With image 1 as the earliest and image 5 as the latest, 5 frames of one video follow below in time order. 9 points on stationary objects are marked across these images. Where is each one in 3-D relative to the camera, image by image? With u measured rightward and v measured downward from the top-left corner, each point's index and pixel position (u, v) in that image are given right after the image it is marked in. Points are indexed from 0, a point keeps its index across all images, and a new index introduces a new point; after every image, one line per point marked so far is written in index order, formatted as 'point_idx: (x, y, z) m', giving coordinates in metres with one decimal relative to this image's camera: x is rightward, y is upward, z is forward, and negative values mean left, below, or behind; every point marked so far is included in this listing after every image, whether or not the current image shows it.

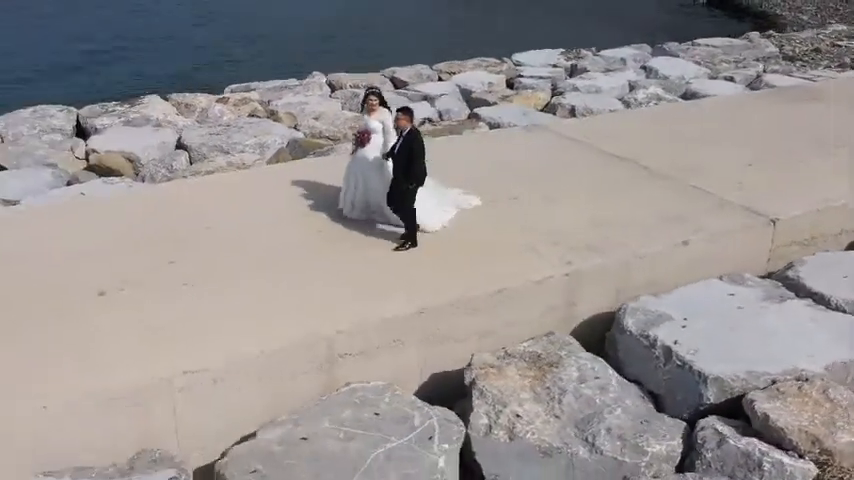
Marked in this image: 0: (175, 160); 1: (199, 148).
0: (-1.9, +0.6, +6.4) m
1: (-1.8, +0.7, +6.5) m
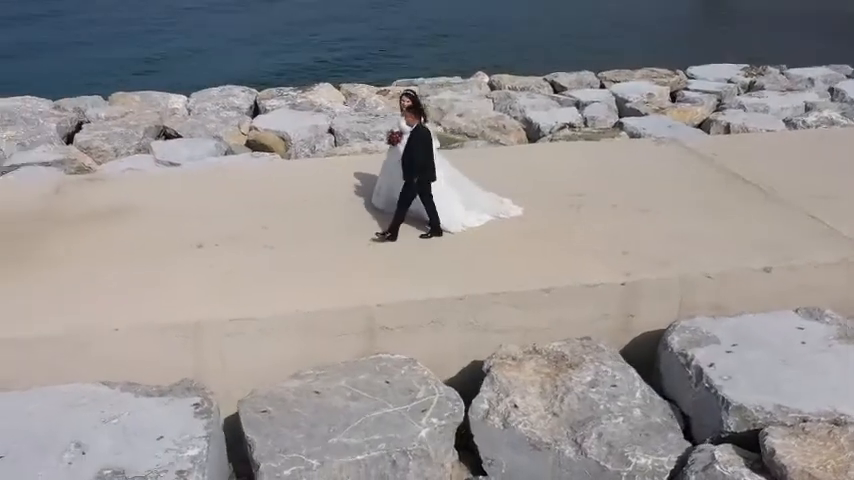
0: (-0.9, +0.8, +7.0) m
1: (-0.7, +0.9, +7.1) m
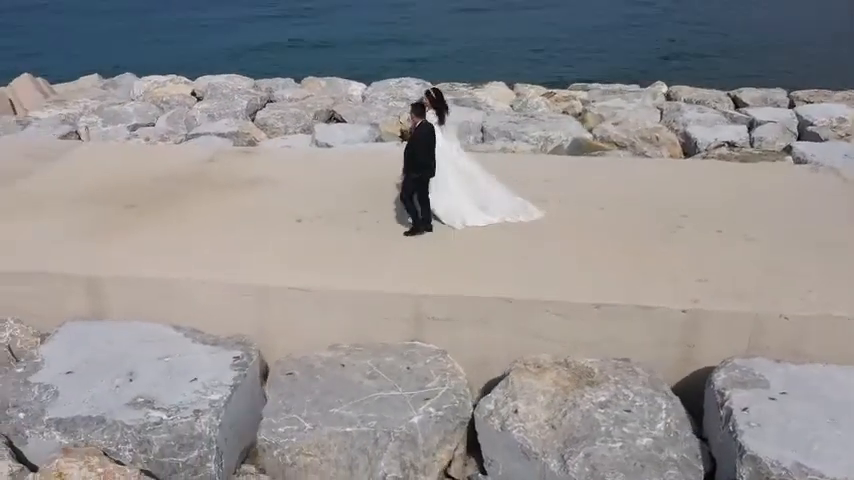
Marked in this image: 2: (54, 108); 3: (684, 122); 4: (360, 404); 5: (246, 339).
0: (+0.3, +0.9, +7.2) m
1: (+0.6, +1.0, +7.3) m
2: (-3.7, +1.3, +8.2) m
3: (+2.3, +1.1, +7.5) m
4: (-0.3, -0.7, +3.7) m
5: (-0.9, -0.5, +4.3) m
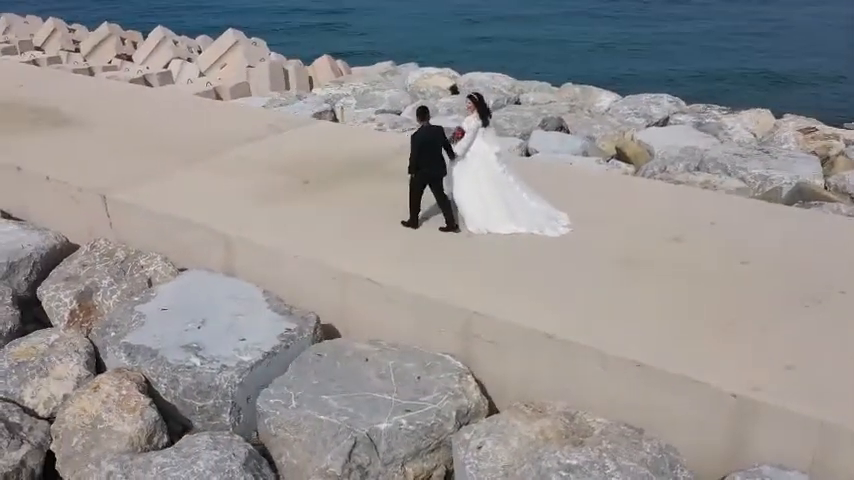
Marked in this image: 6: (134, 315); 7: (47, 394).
0: (+2.0, +0.6, +6.7) m
1: (+2.2, +0.6, +6.6) m
2: (-1.1, +1.7, +9.3) m
3: (+3.9, +0.4, +6.0) m
4: (-0.4, -0.7, +3.8) m
5: (-0.6, -0.4, +4.6) m
6: (-1.6, -0.4, +4.6) m
7: (-1.9, -0.8, +4.2) m
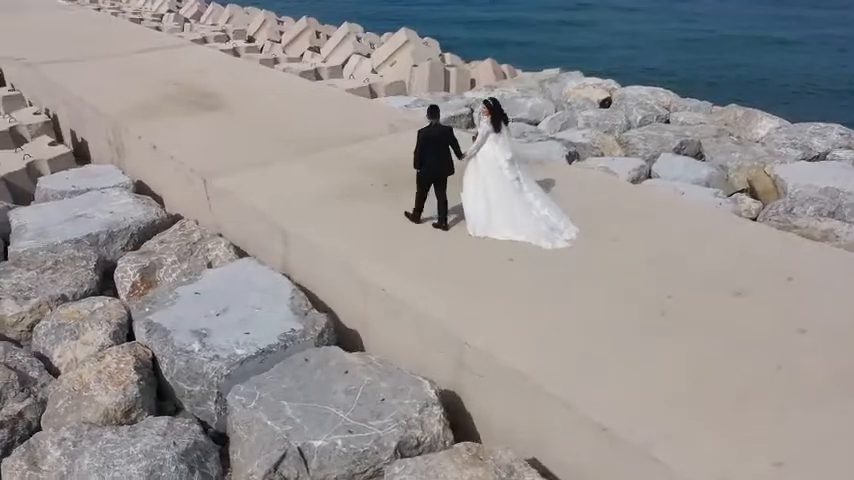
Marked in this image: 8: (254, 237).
0: (+2.7, +0.2, +5.8) m
1: (+2.9, +0.2, +5.7) m
2: (+0.6, +1.6, +9.2) m
3: (+4.2, -0.2, +4.7) m
4: (-0.6, -0.8, +3.8) m
5: (-0.6, -0.4, +4.6) m
6: (-1.5, -0.3, +4.9) m
7: (-1.9, -0.6, +4.5) m
8: (-1.2, 0.0, +5.8) m
